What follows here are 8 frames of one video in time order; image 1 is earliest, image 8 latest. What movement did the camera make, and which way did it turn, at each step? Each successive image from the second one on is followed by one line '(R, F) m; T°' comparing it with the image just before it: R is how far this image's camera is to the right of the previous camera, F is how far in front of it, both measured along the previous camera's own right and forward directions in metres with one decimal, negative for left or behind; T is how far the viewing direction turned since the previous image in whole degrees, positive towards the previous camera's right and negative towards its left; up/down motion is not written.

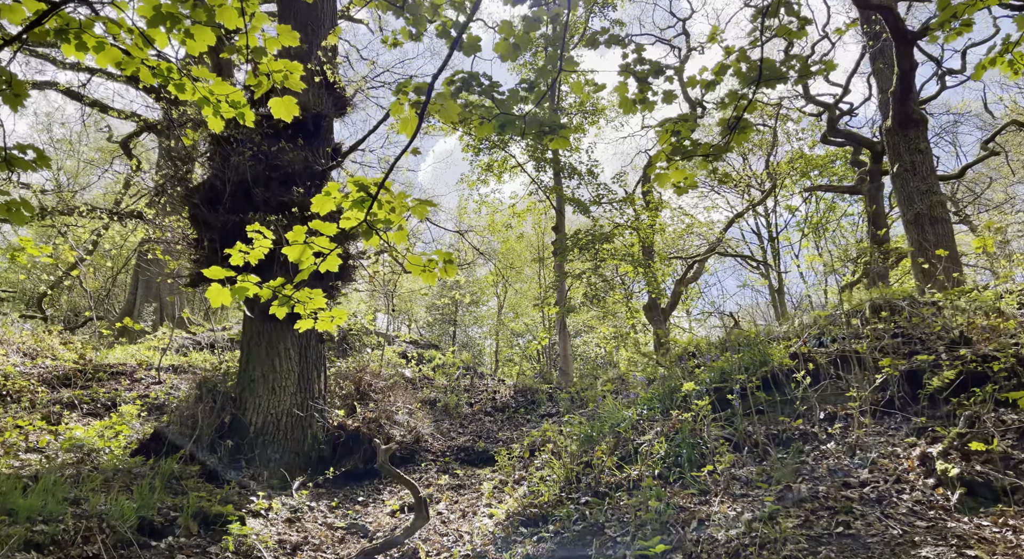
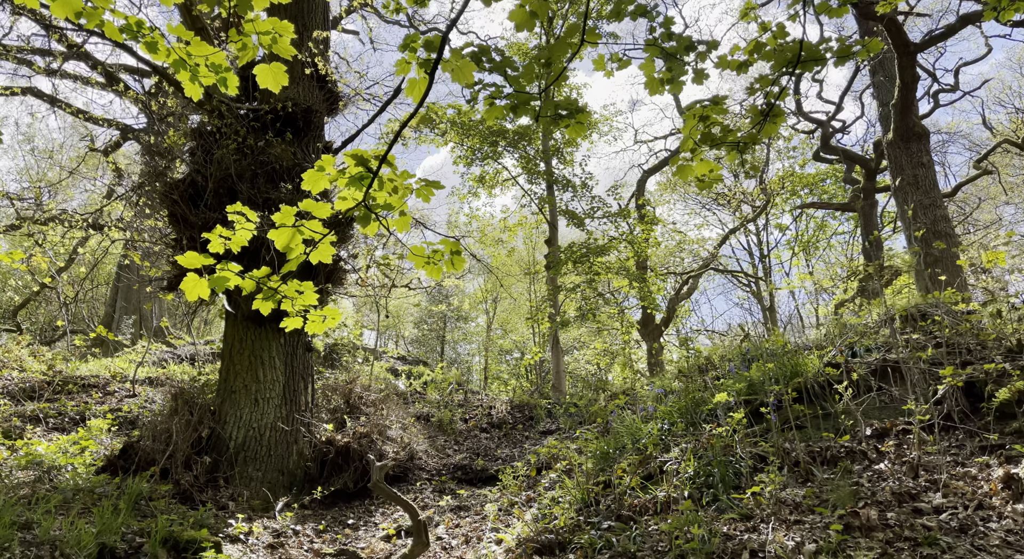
(-0.2, +0.6) m; +1°
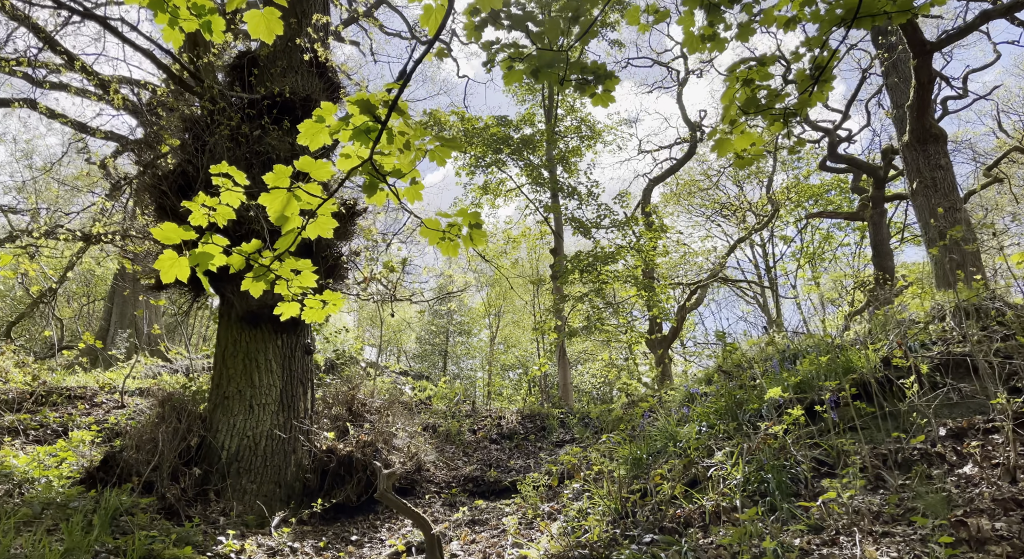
(-0.1, +0.6) m; 0°
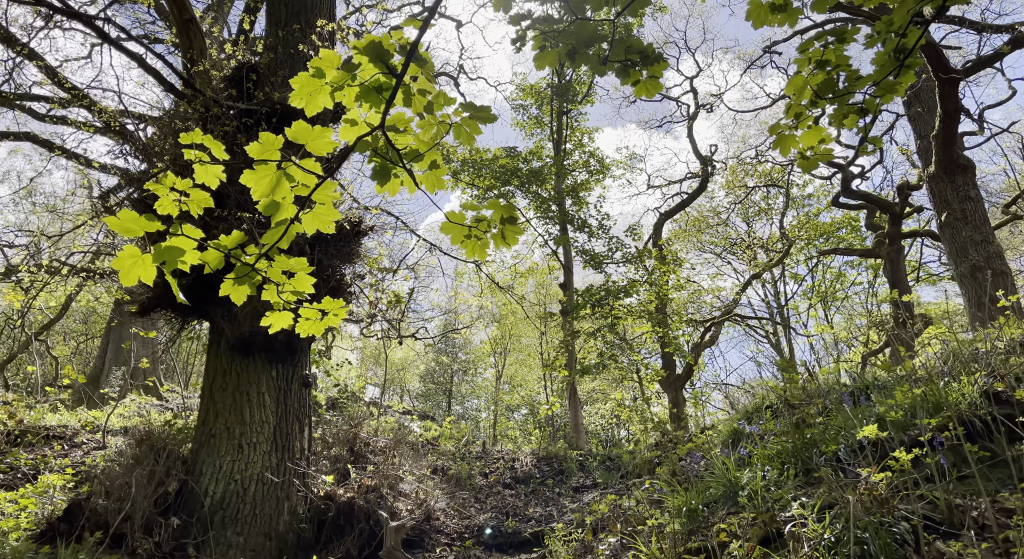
(-0.2, +0.8) m; 0°
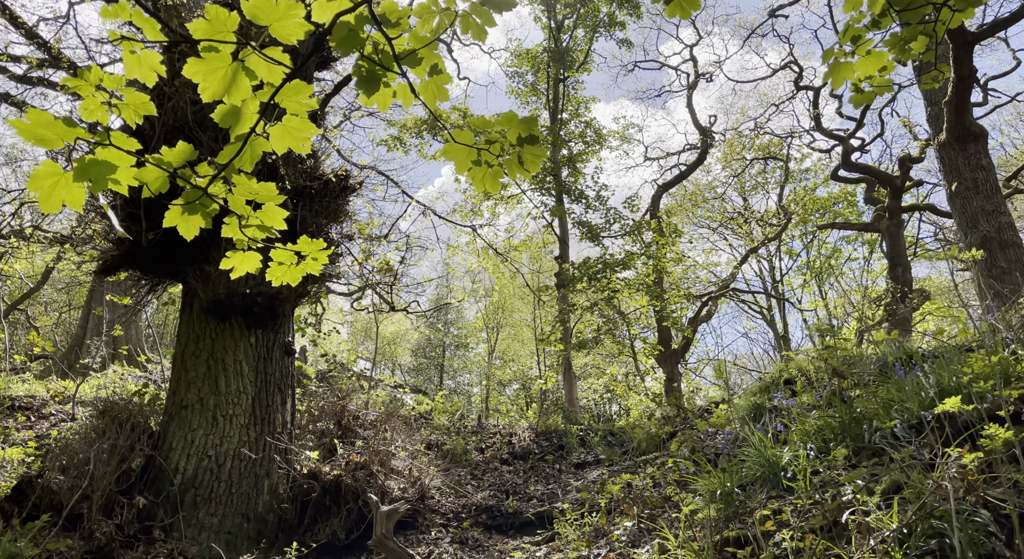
(-0.1, +0.6) m; +1°
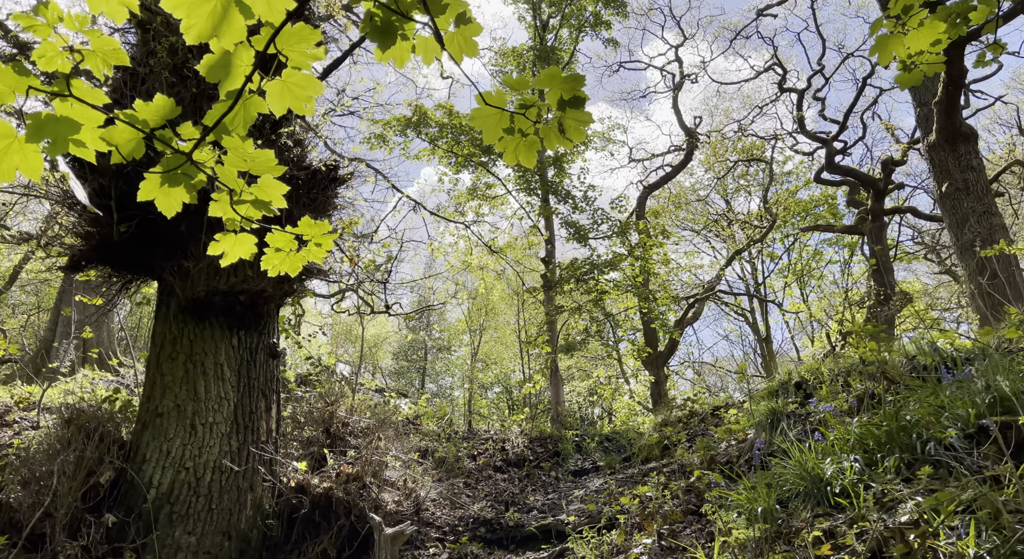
(-0.2, +0.4) m; +2°
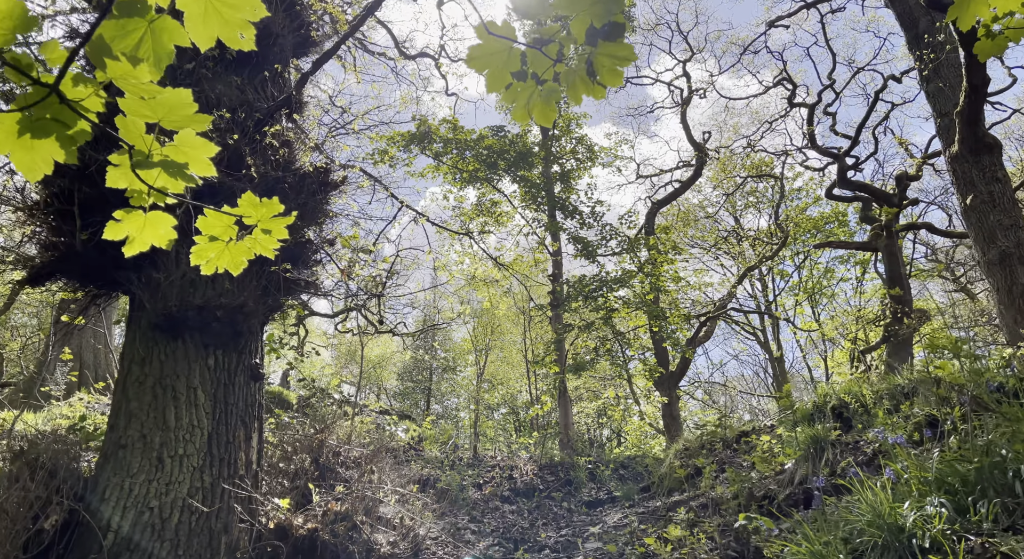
(0.0, +0.6) m; 0°
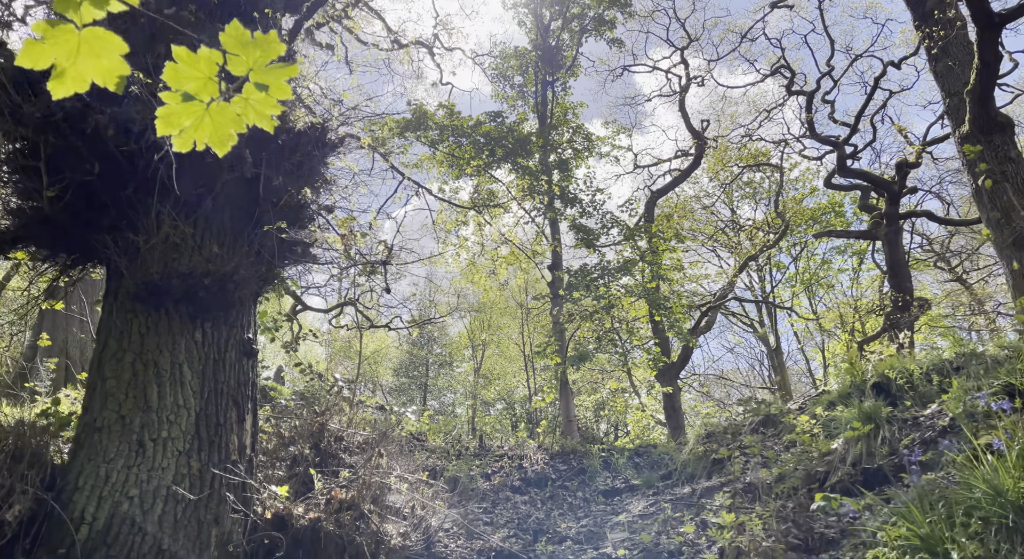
(-0.2, +0.5) m; +1°
